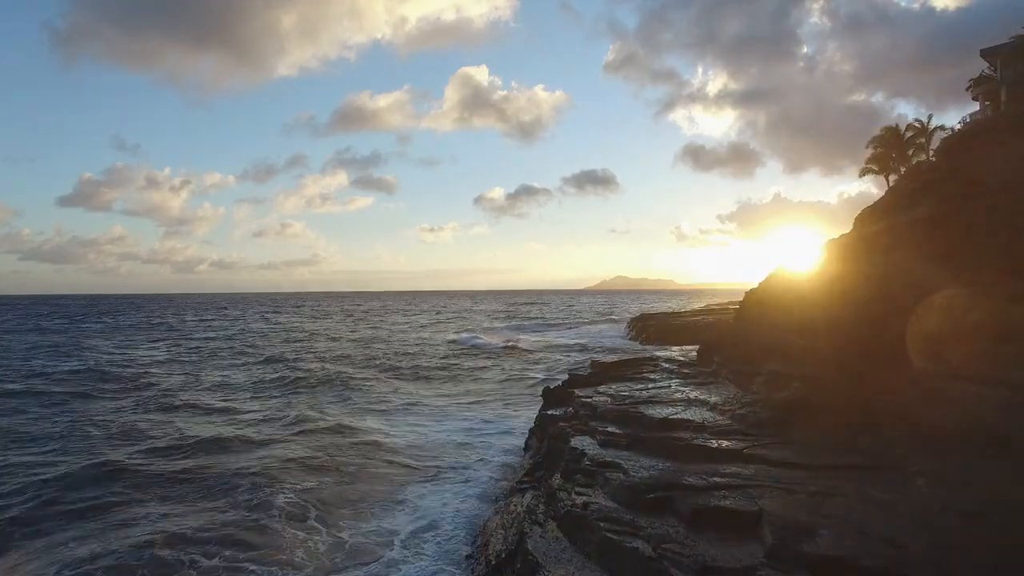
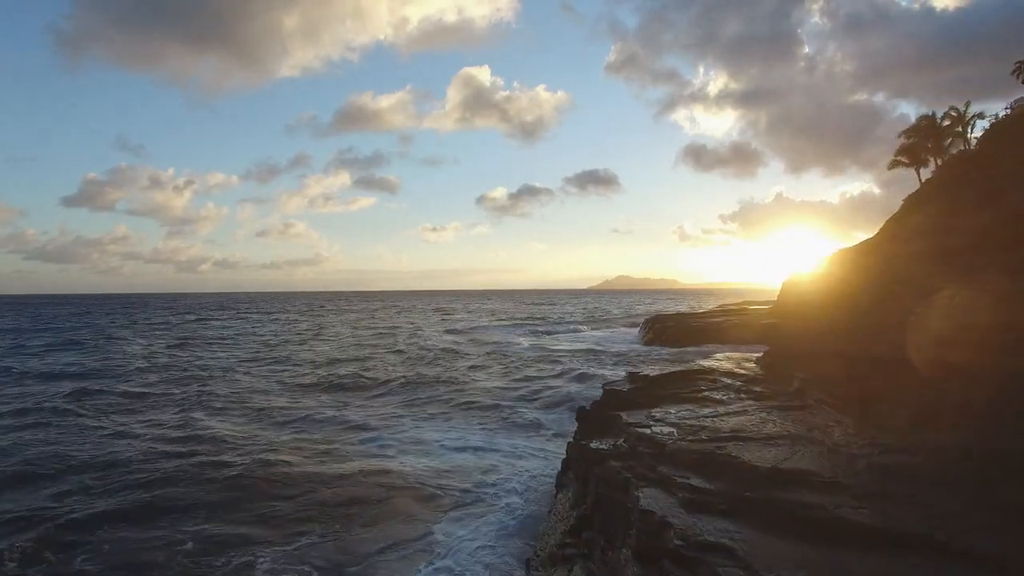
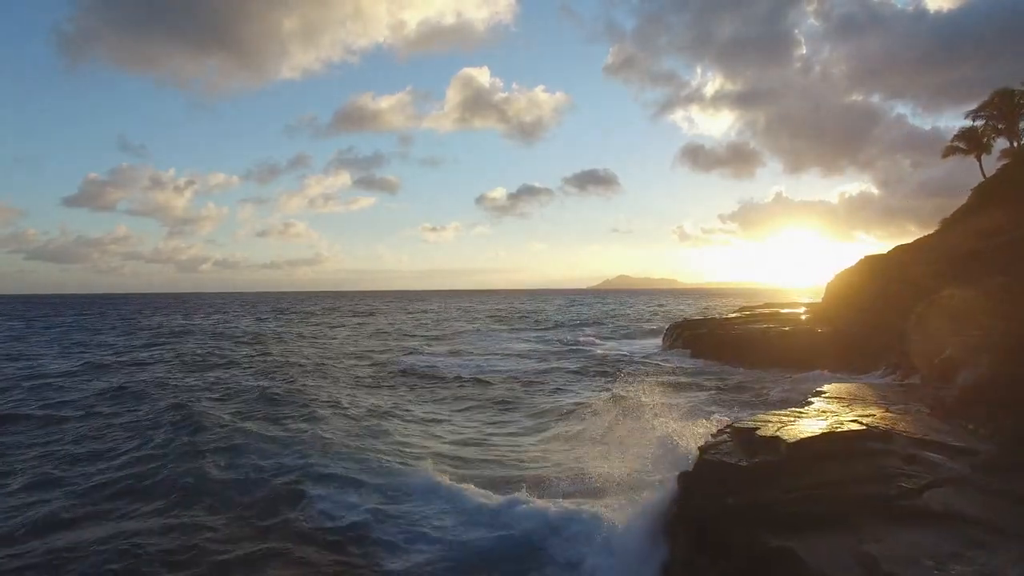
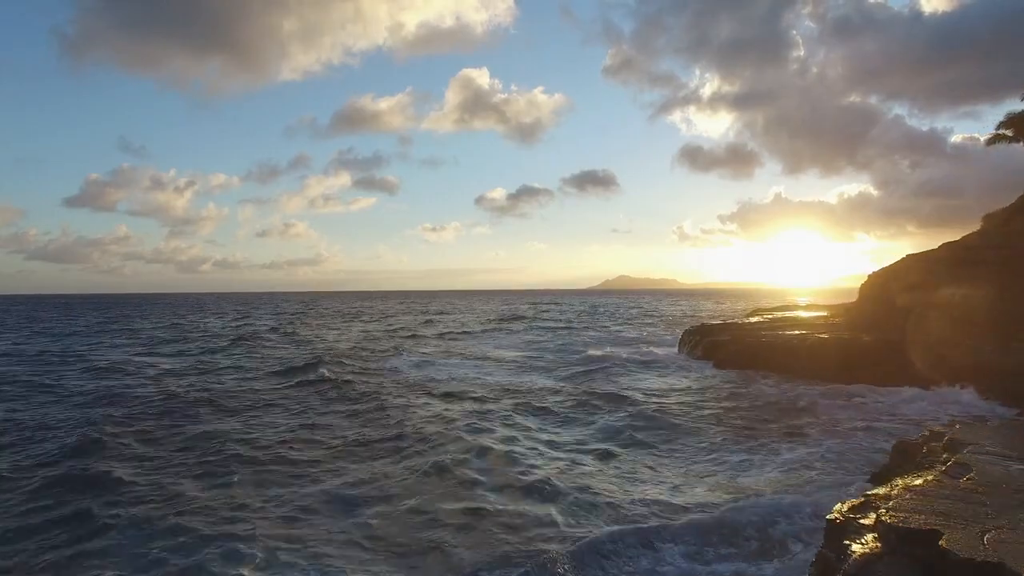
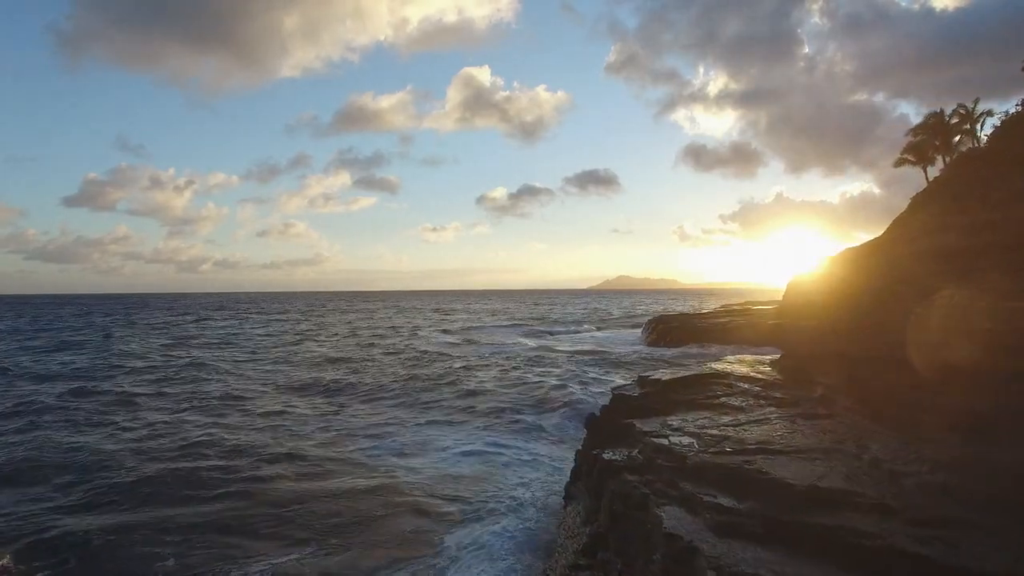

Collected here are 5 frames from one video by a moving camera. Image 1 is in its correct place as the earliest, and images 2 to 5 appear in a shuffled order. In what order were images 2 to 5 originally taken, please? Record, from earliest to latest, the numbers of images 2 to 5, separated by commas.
2, 5, 3, 4
